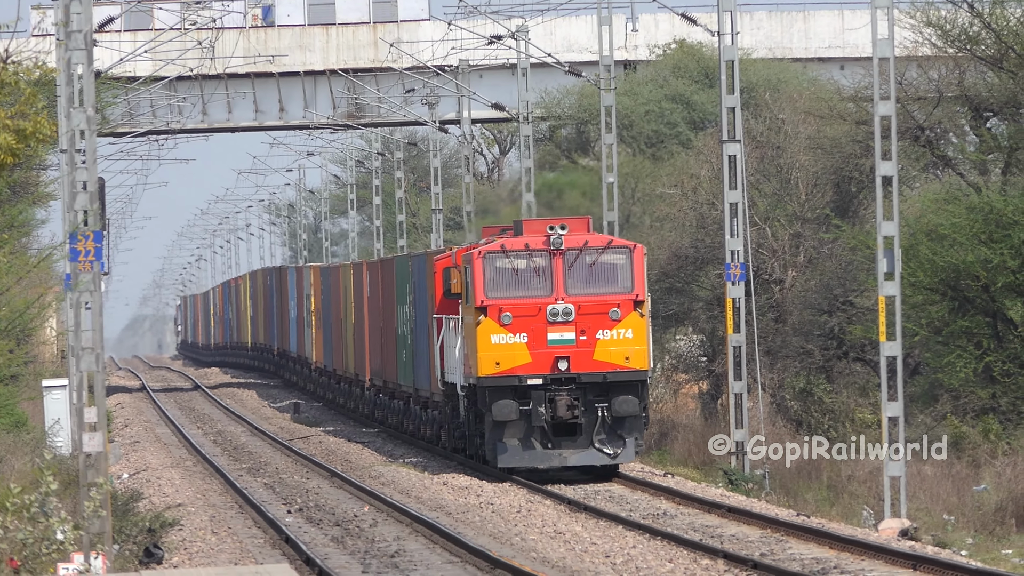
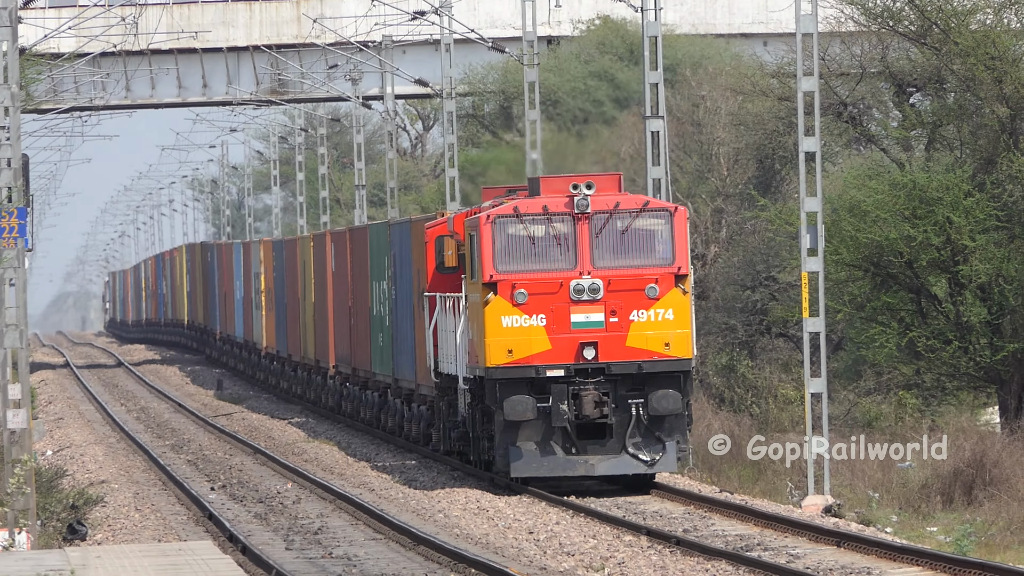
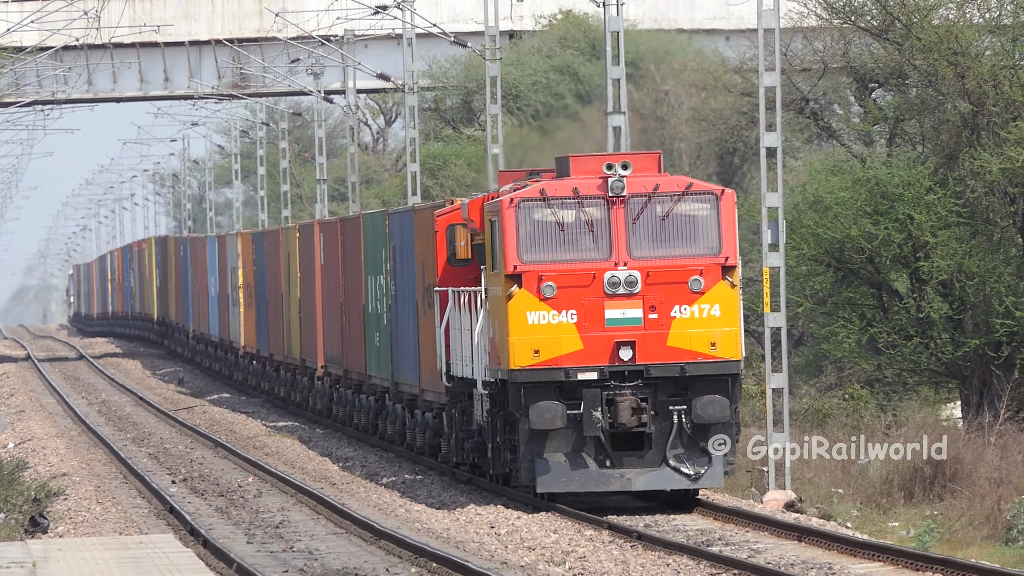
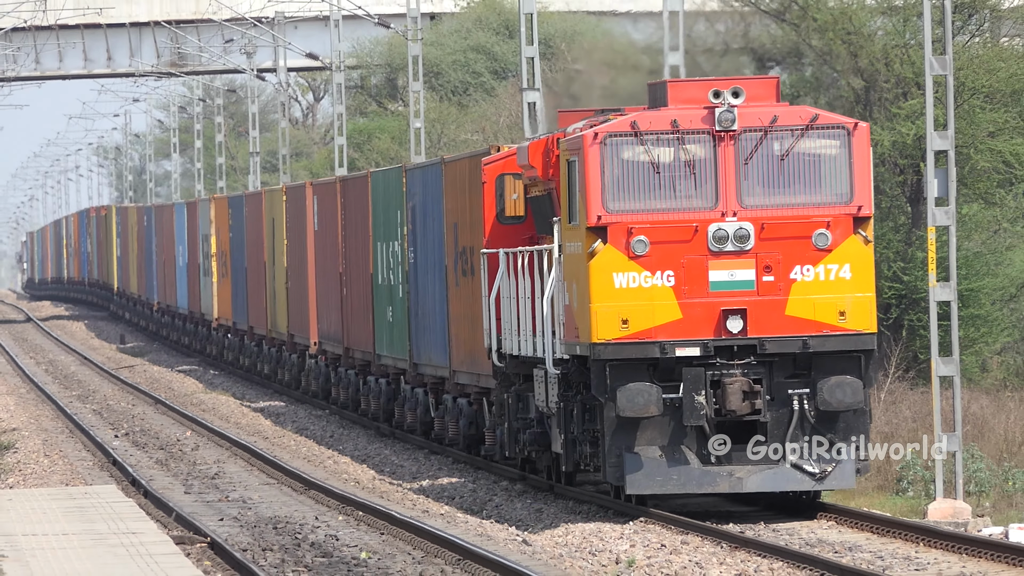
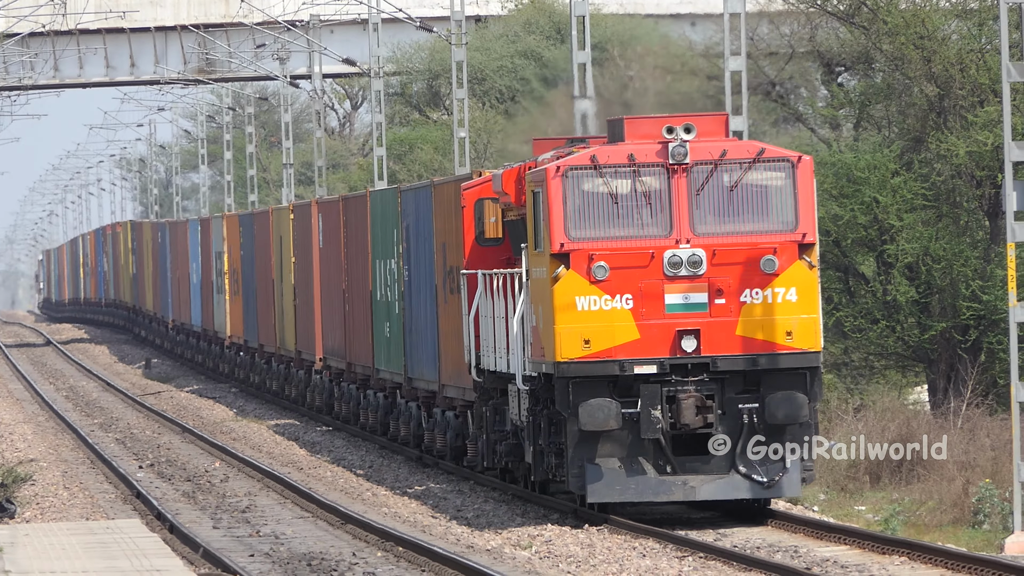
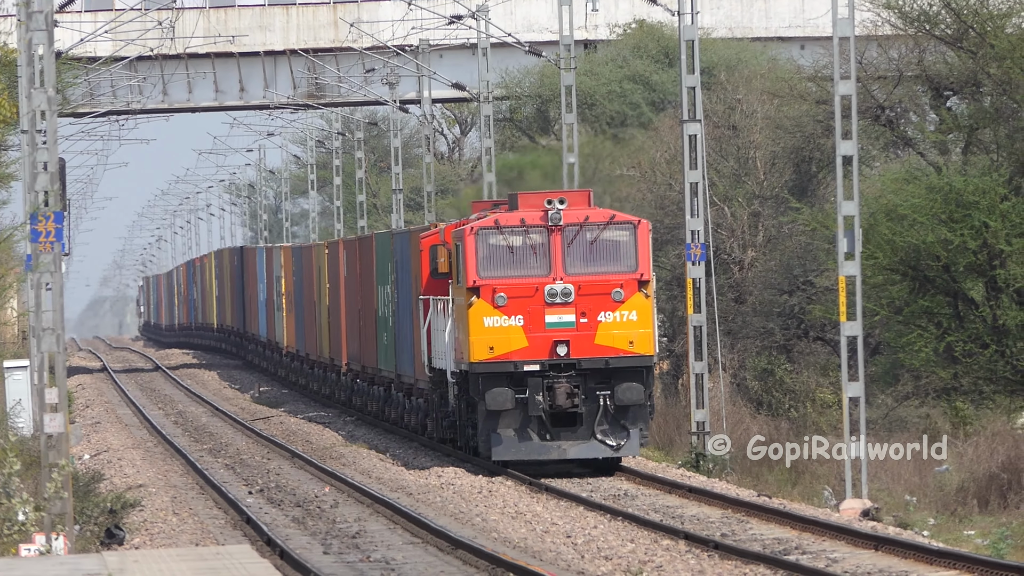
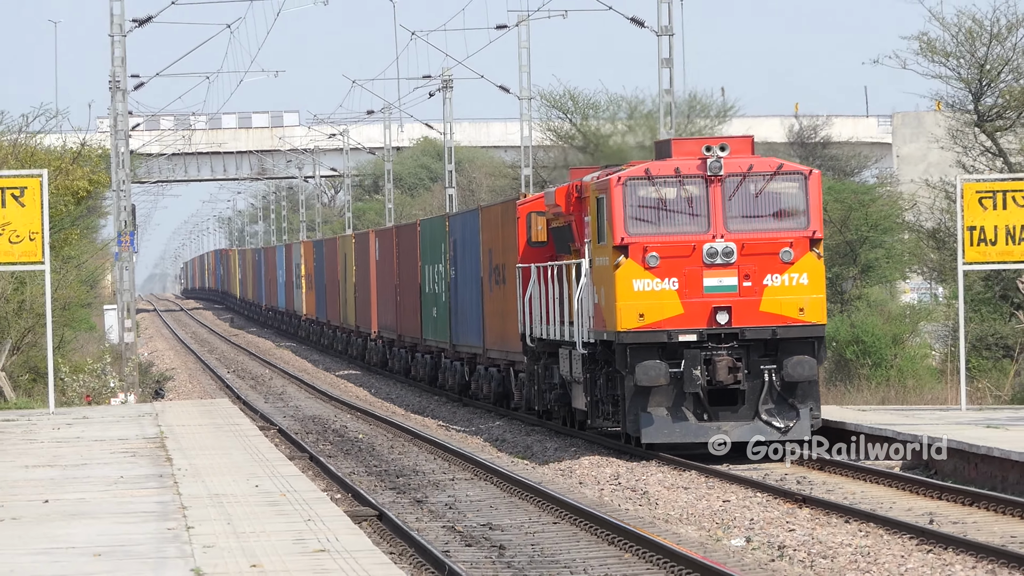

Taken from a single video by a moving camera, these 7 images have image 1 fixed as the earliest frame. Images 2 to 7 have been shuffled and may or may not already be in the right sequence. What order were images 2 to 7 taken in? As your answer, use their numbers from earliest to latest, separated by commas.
6, 2, 3, 5, 4, 7
